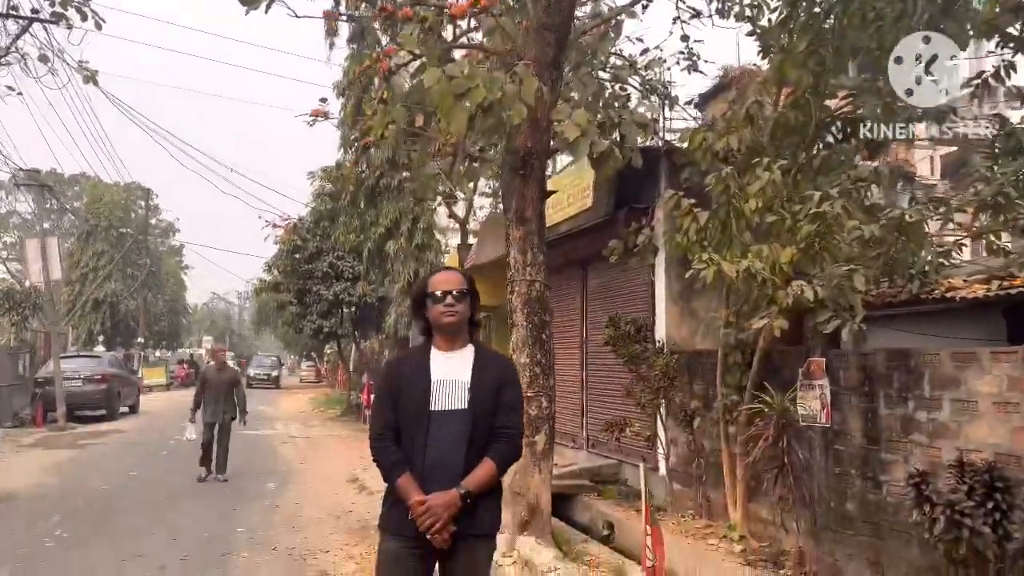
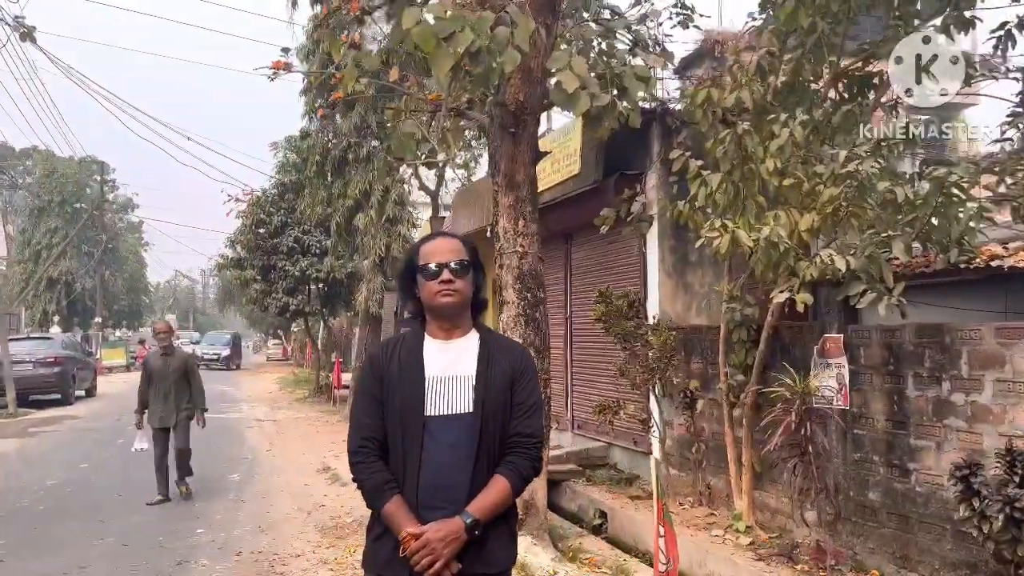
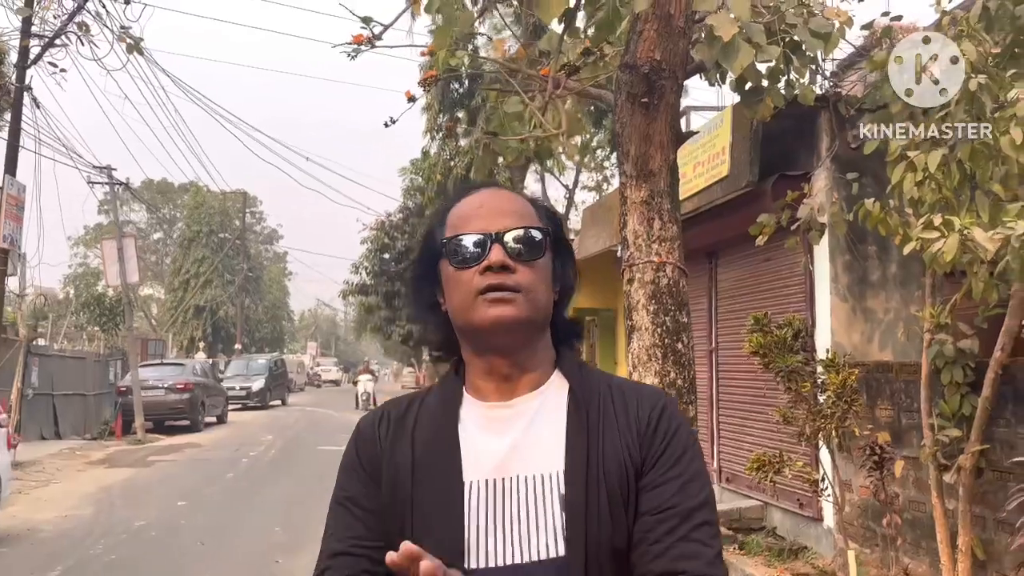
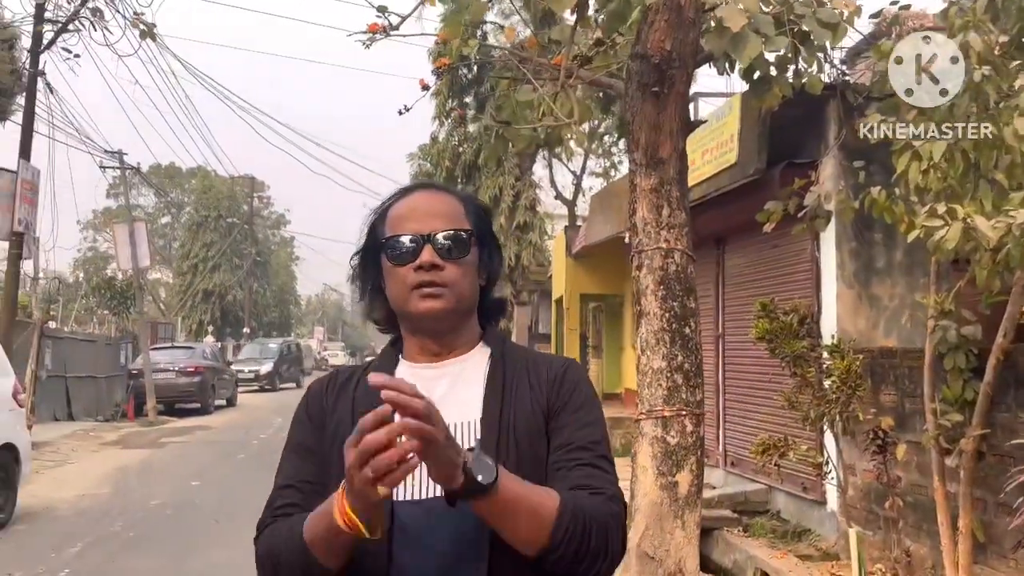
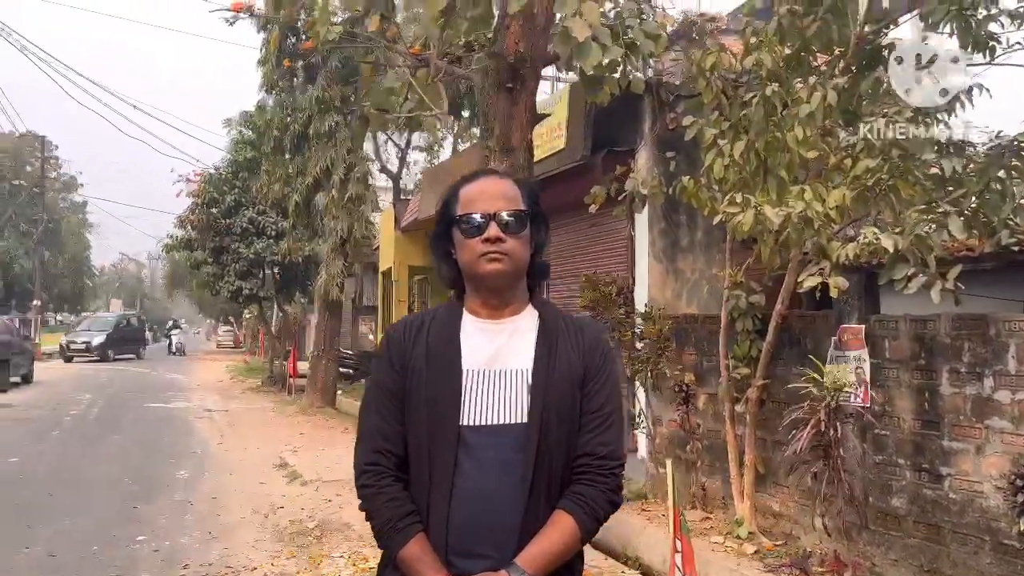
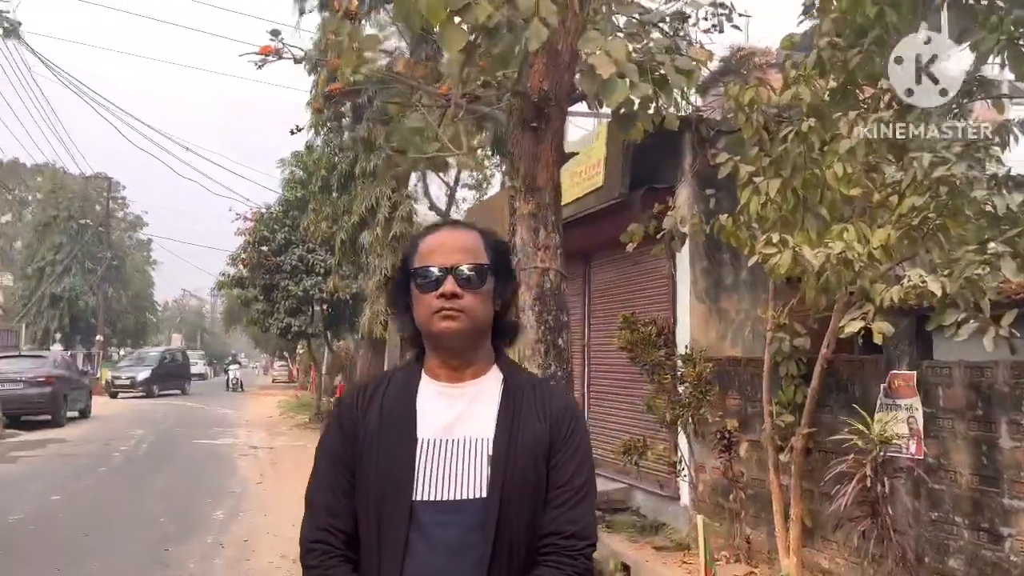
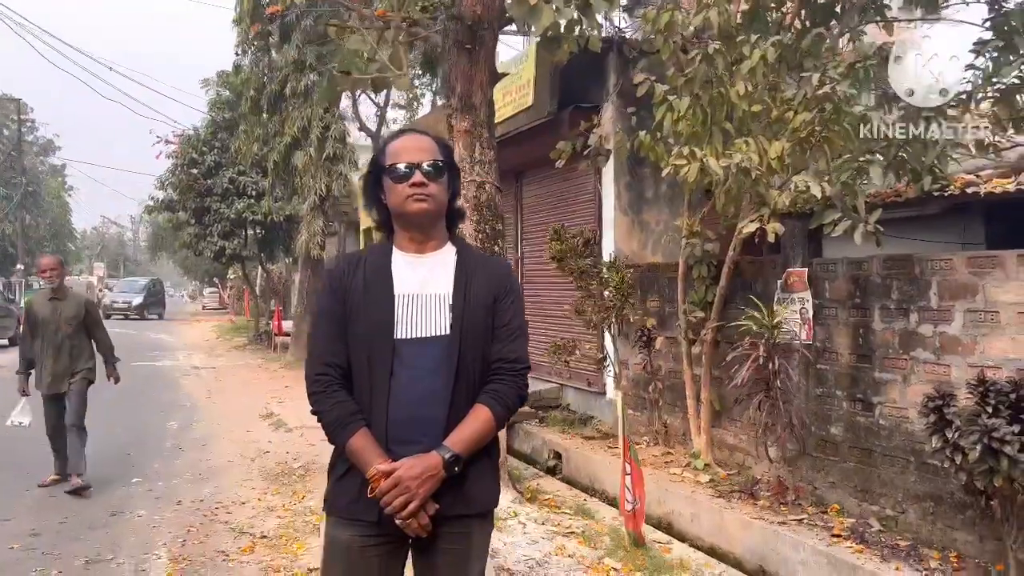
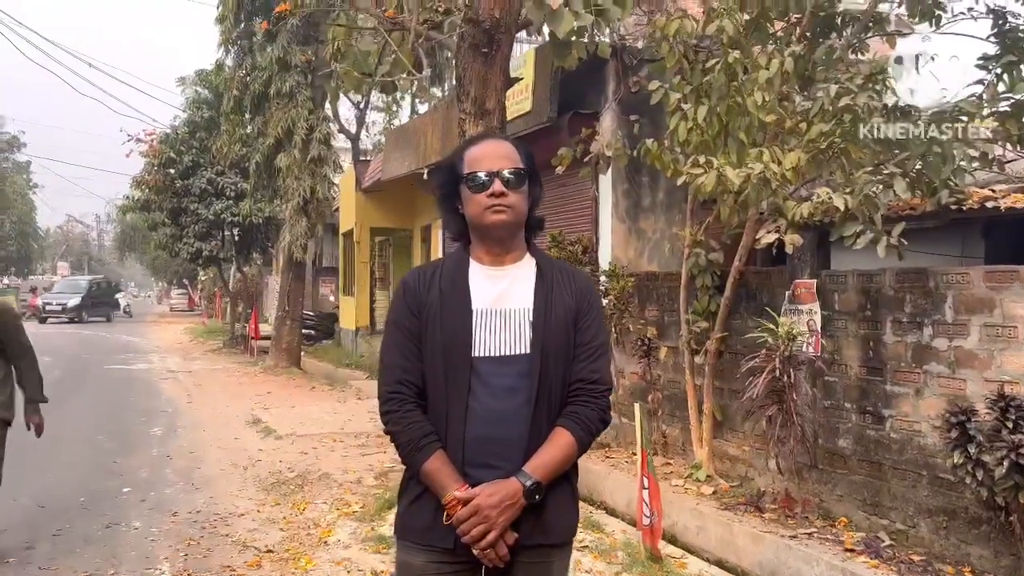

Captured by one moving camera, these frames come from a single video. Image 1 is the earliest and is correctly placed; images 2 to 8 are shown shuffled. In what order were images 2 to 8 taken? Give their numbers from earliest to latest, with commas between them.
2, 7, 8, 5, 6, 4, 3
